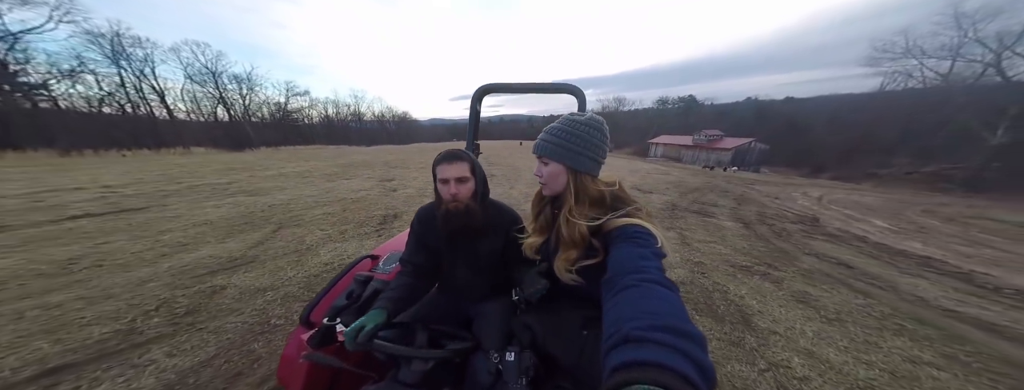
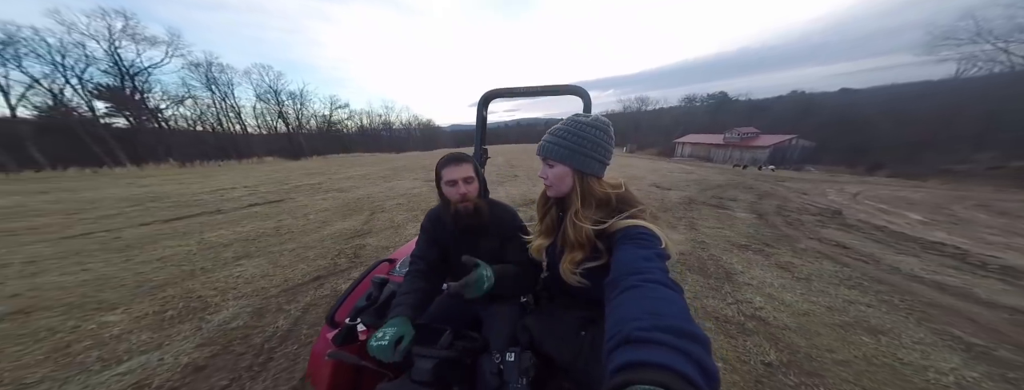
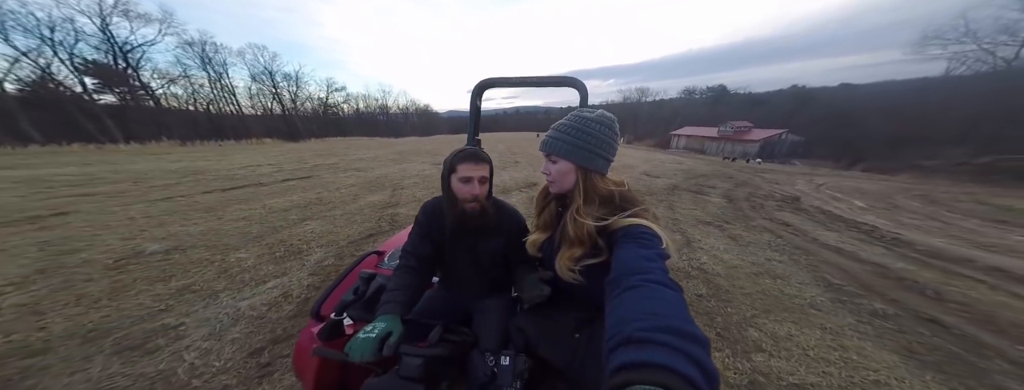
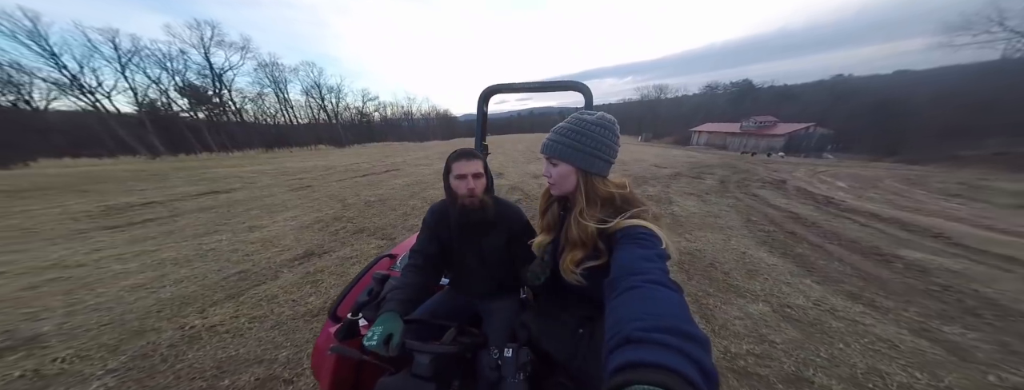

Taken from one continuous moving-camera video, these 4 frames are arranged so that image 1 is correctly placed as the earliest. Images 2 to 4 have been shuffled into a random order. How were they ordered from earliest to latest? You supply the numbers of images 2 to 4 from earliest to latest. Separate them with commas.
2, 3, 4
